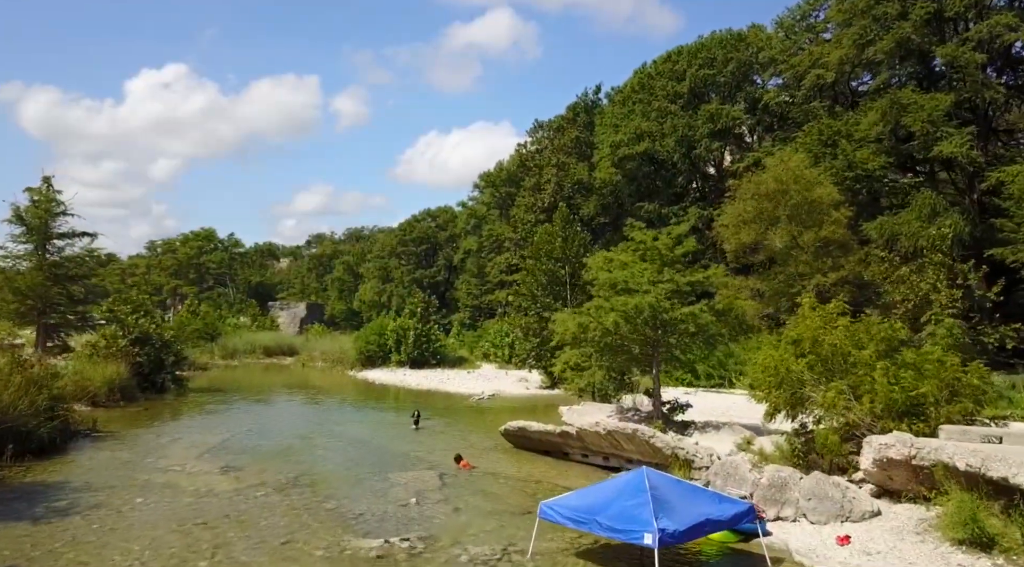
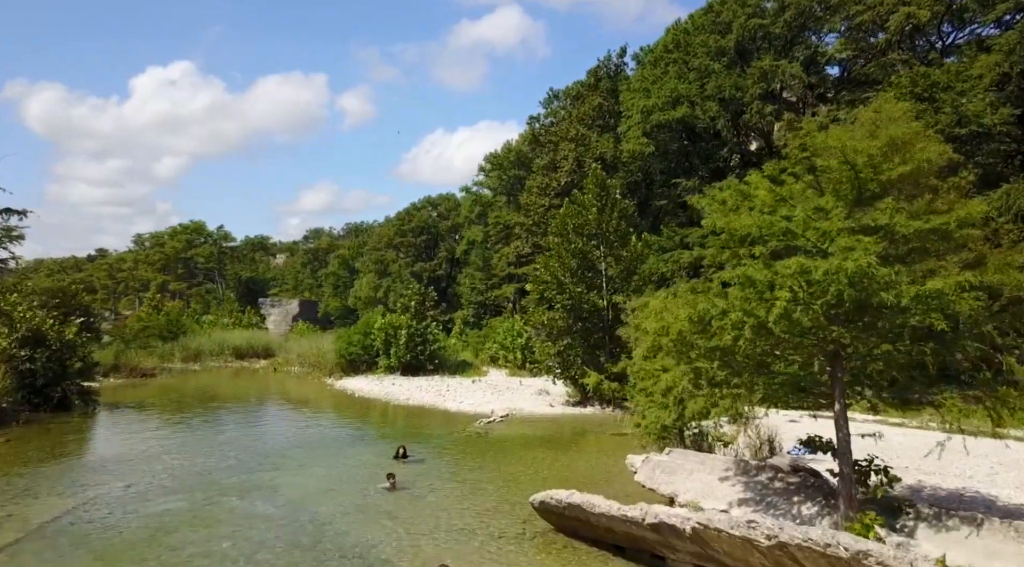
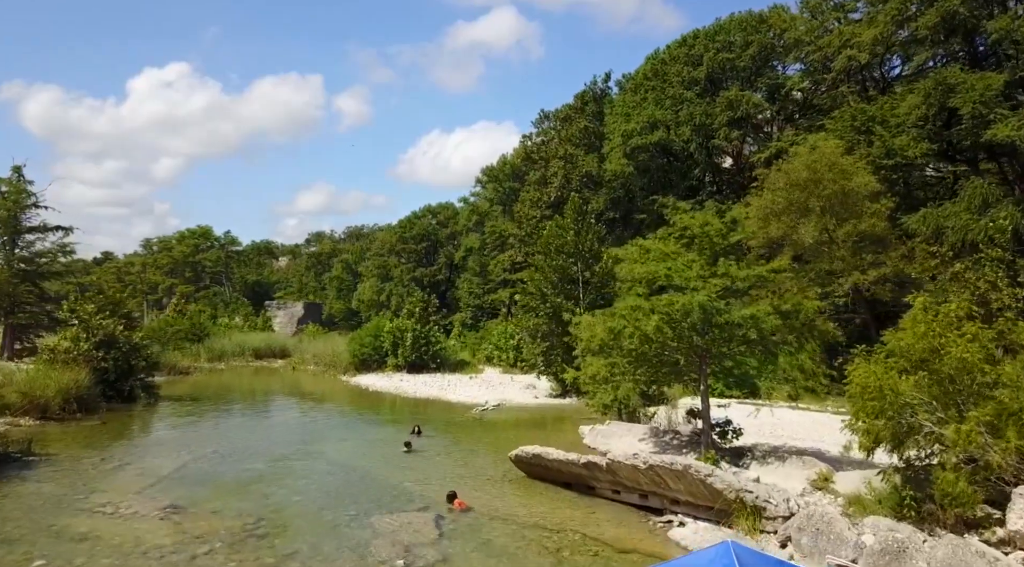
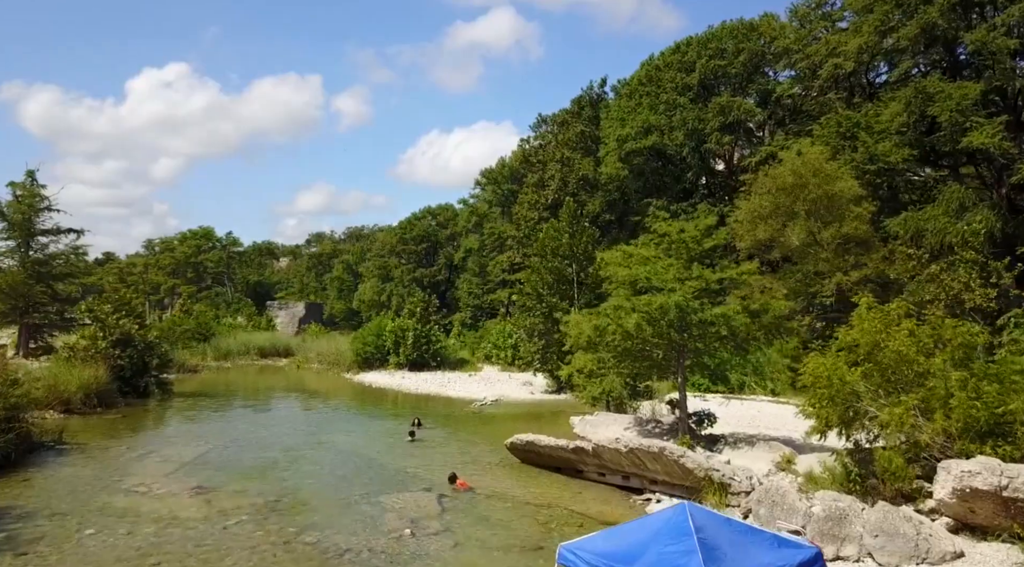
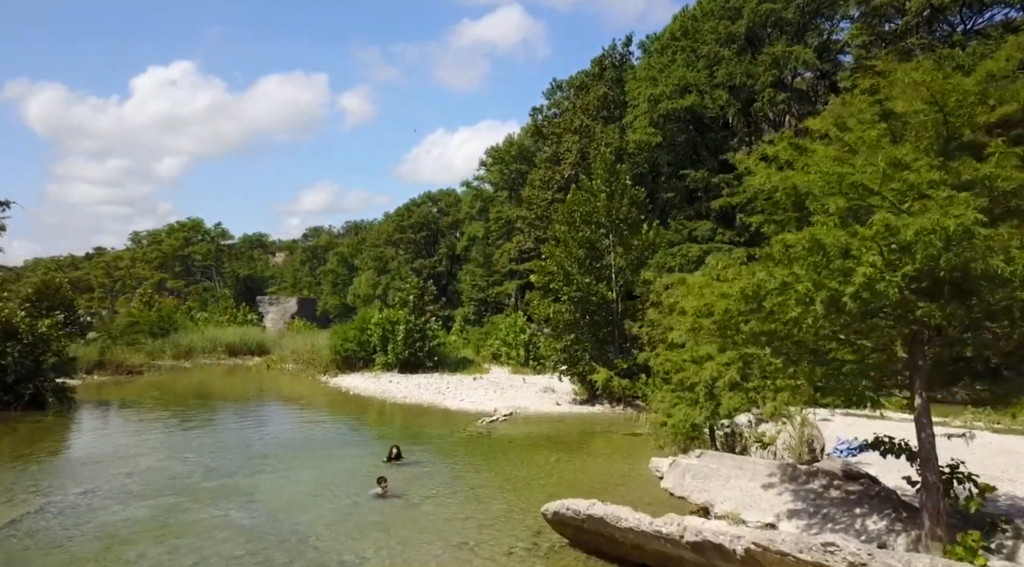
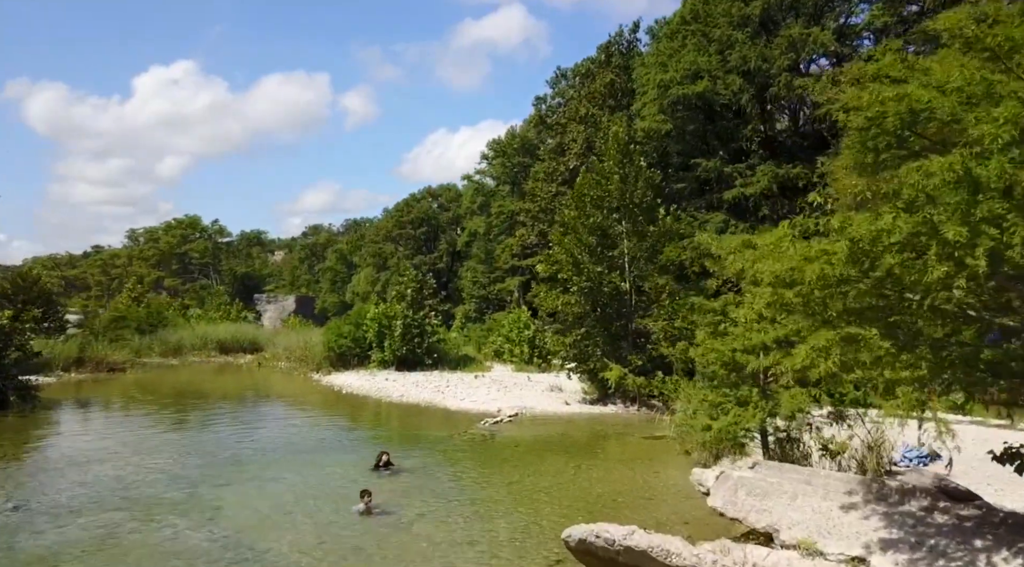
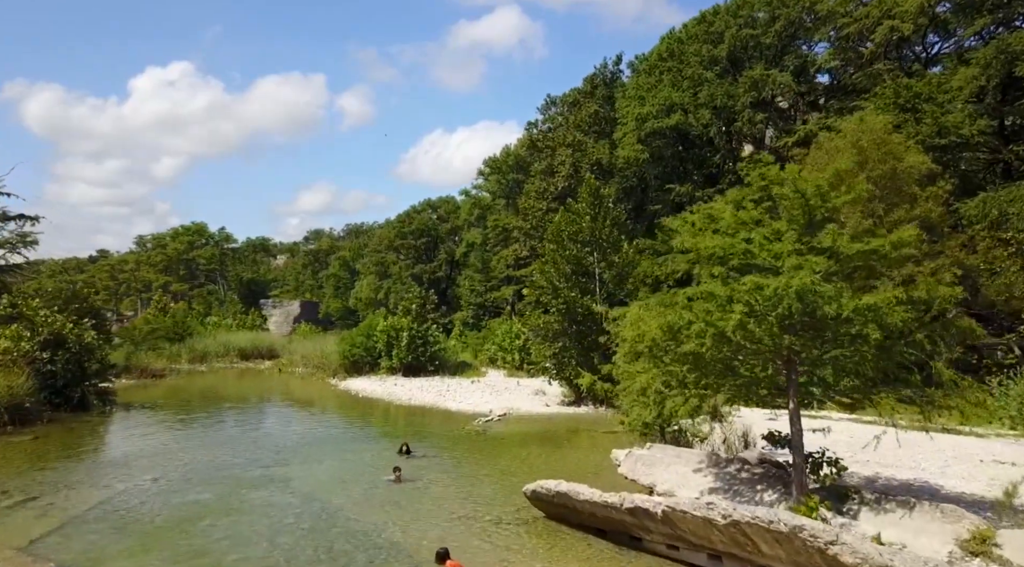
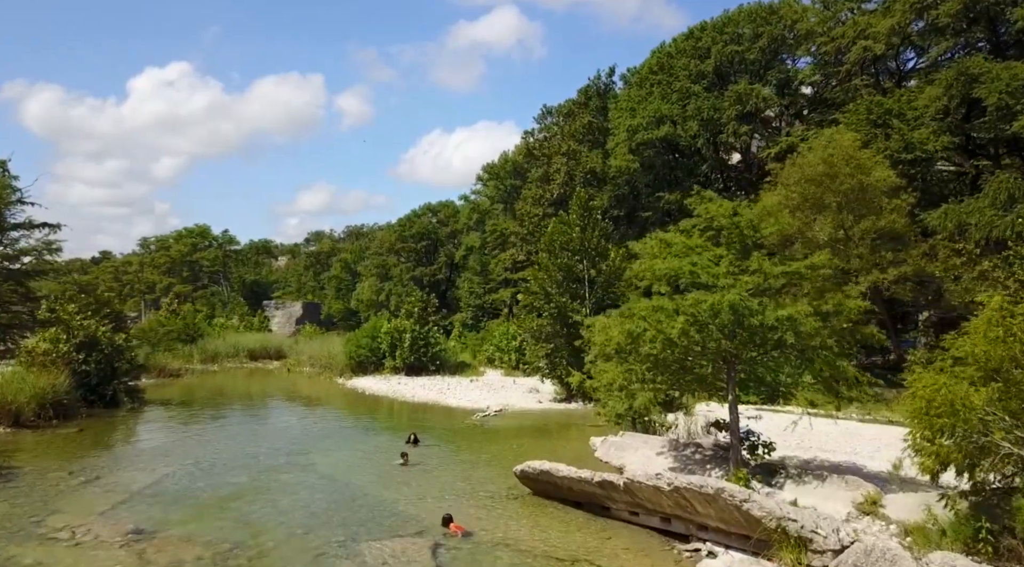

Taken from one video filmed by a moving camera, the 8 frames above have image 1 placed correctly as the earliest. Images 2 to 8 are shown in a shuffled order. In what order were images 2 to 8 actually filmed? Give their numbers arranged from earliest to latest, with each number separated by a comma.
4, 3, 8, 7, 2, 5, 6
